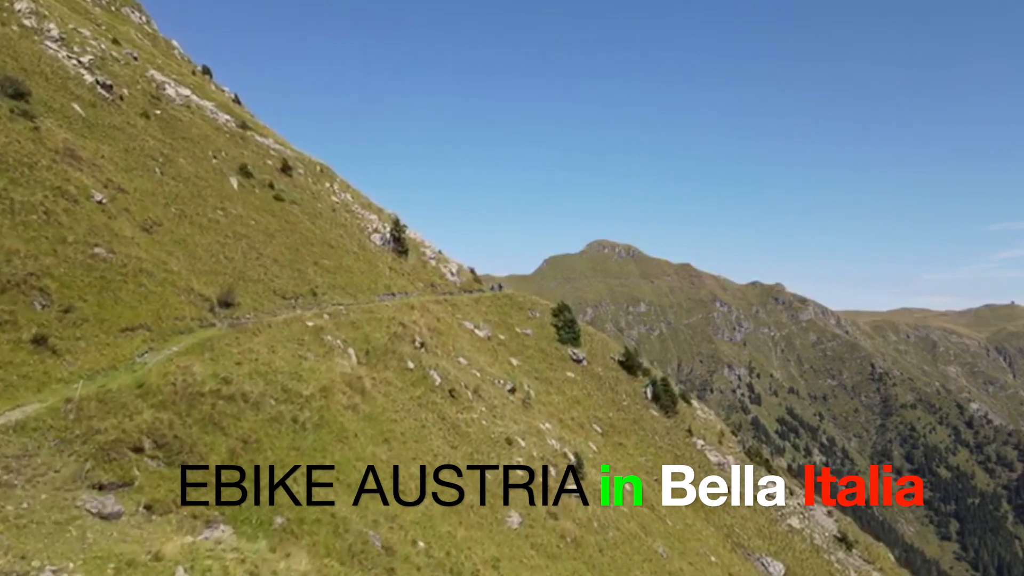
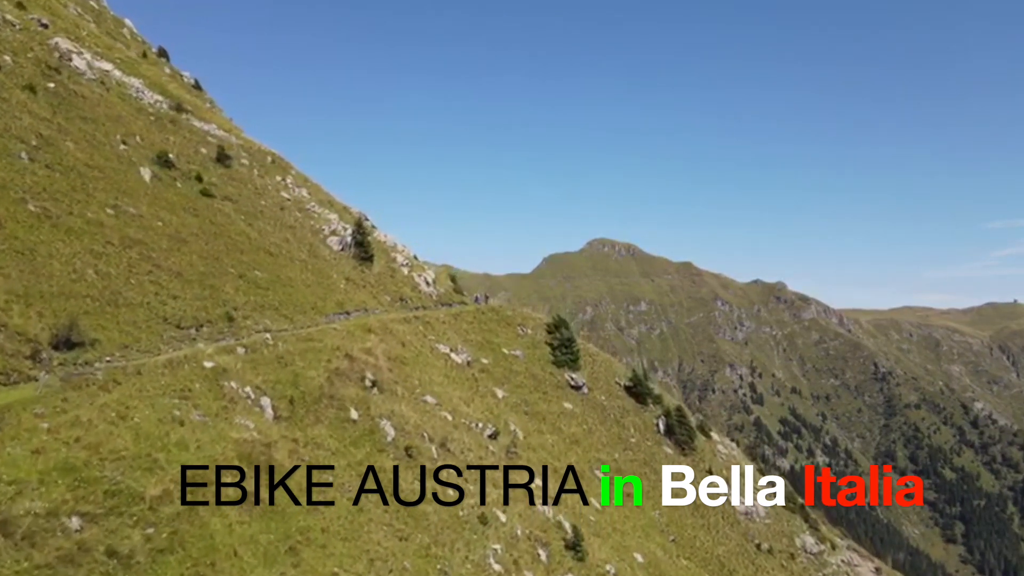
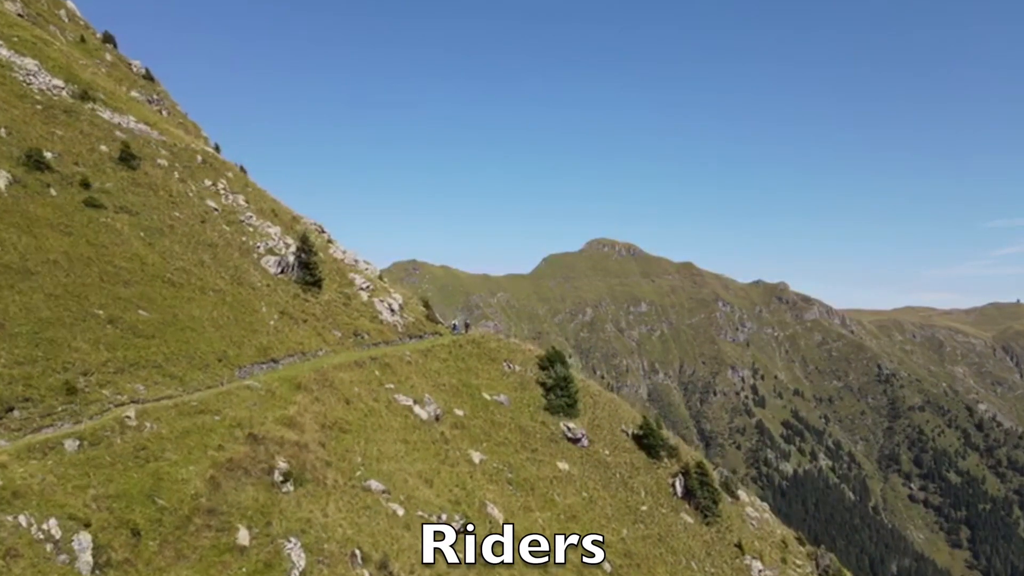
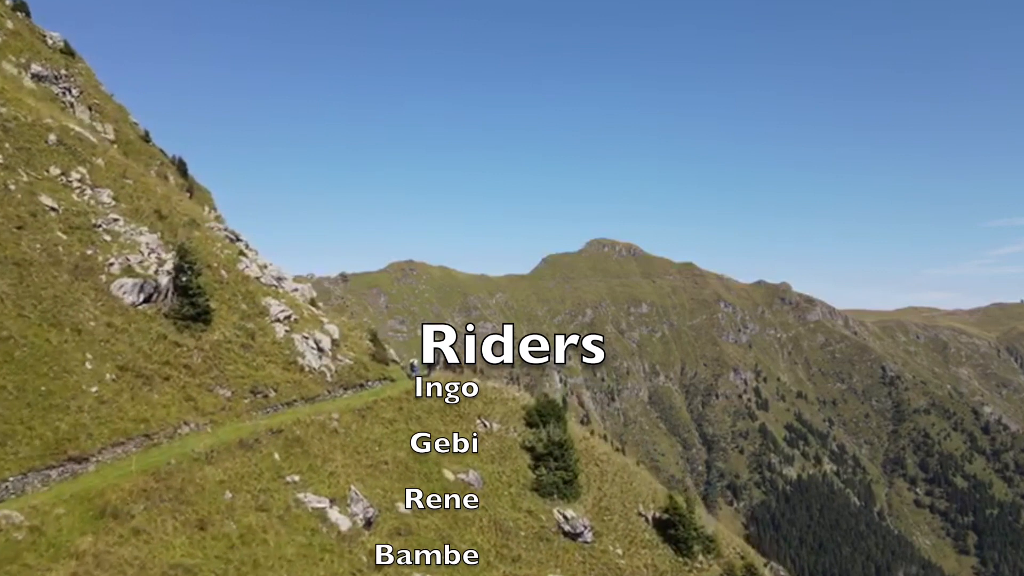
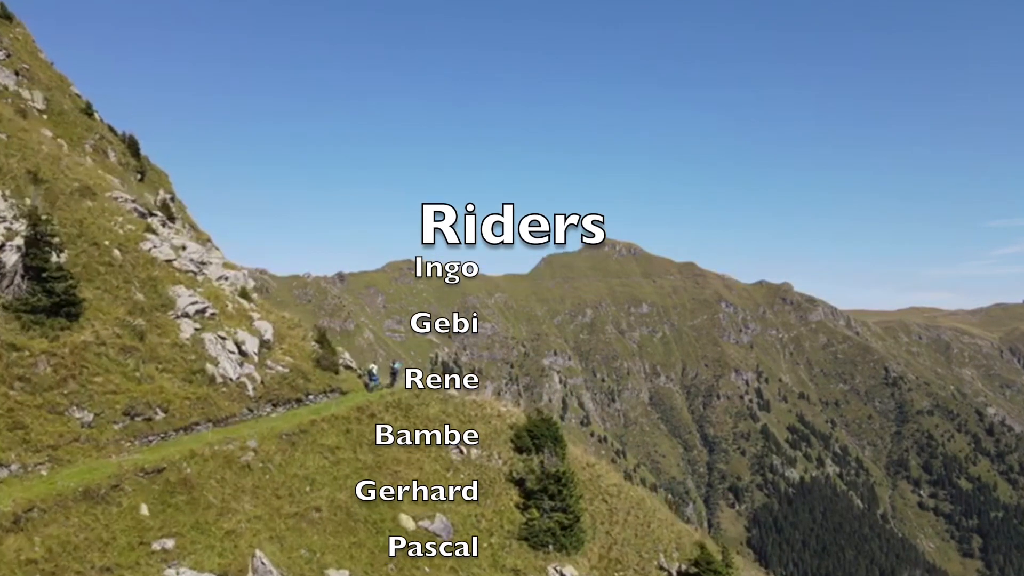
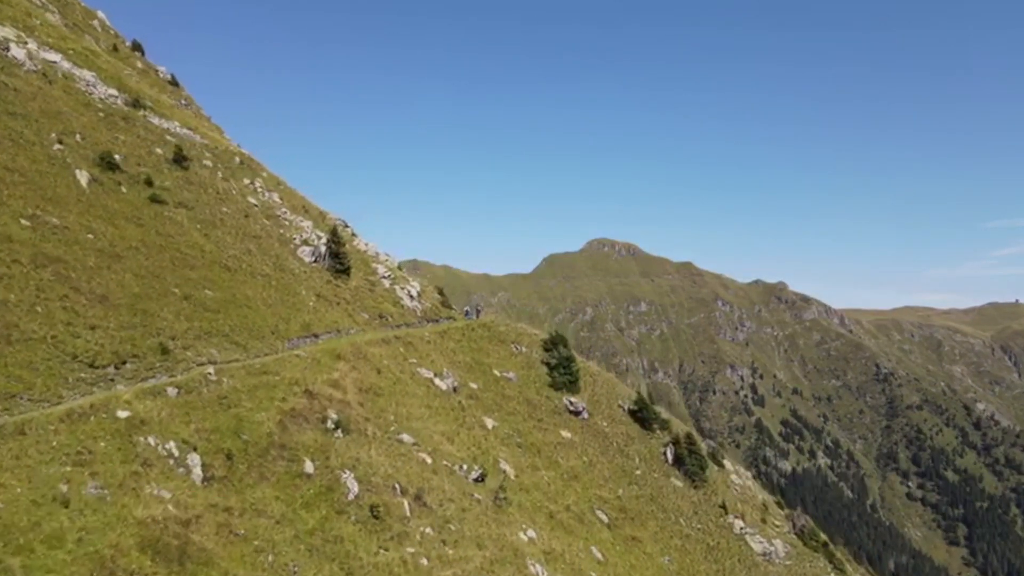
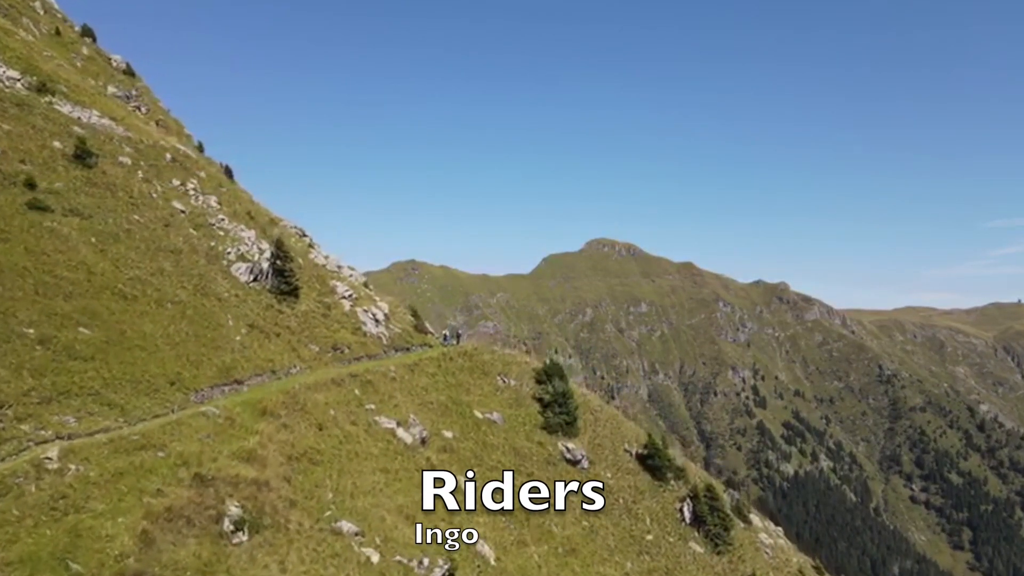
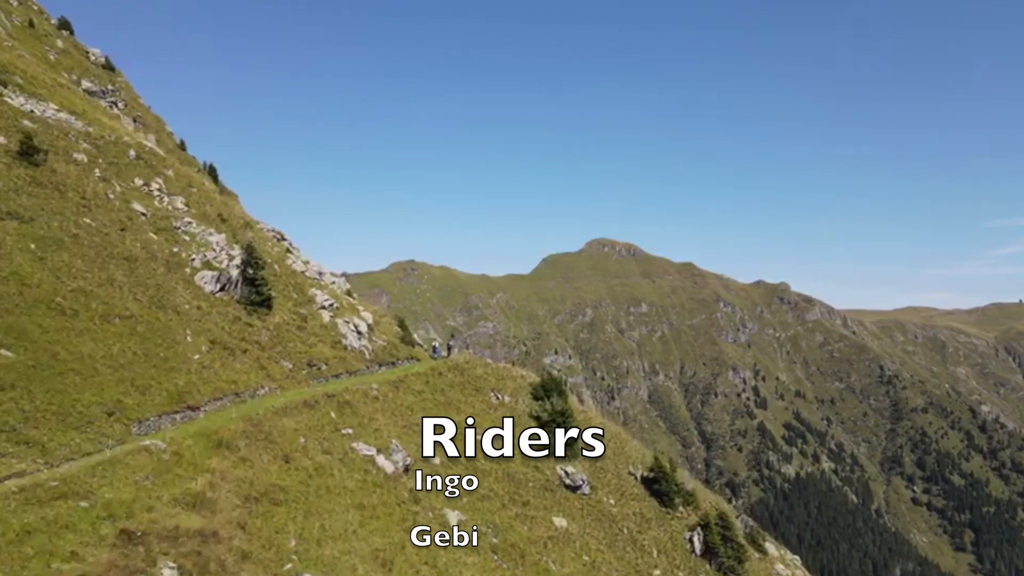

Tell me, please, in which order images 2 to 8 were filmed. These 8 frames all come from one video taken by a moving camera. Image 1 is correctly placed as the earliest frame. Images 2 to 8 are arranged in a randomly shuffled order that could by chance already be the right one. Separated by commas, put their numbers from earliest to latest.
2, 6, 3, 7, 8, 4, 5
